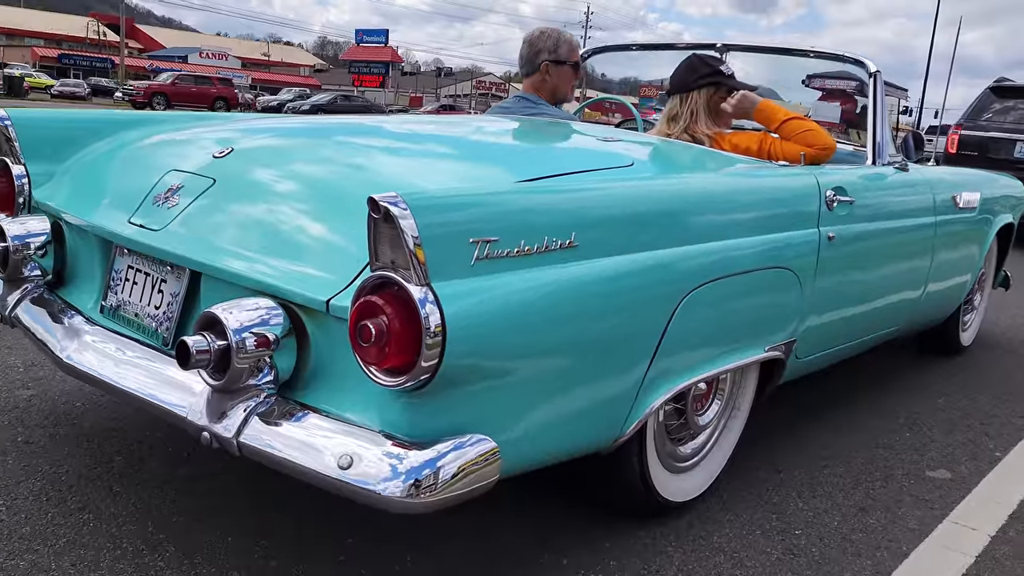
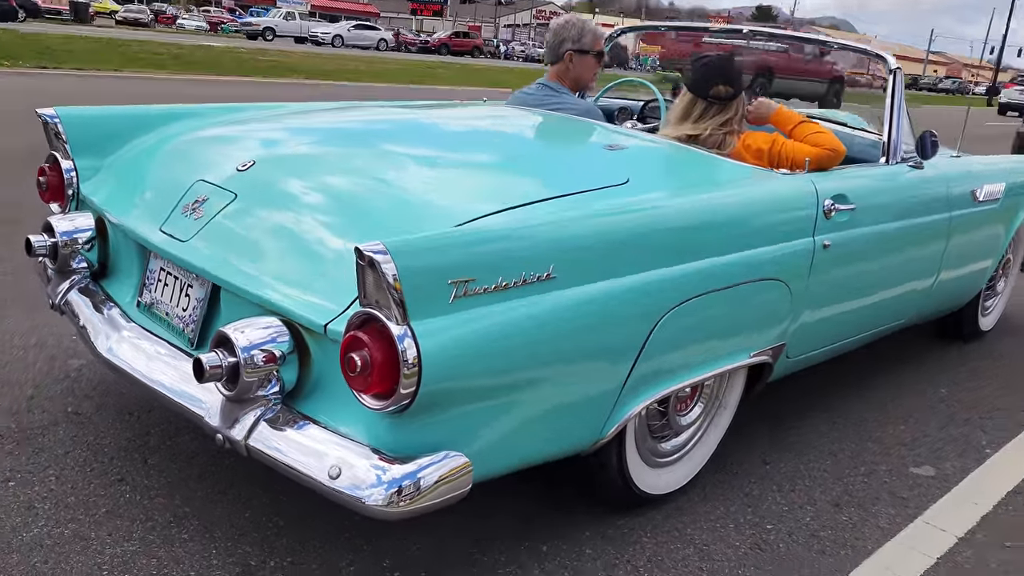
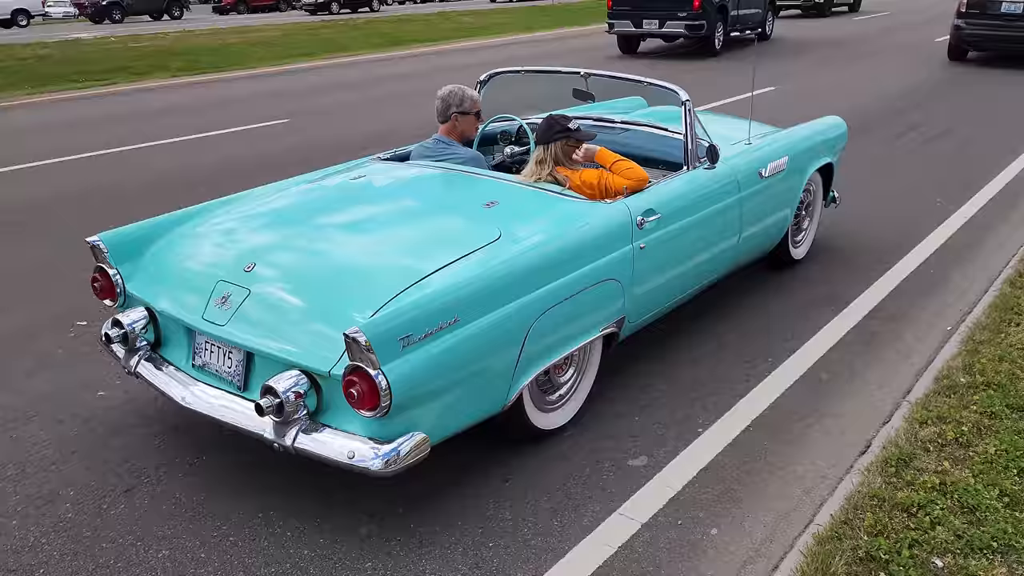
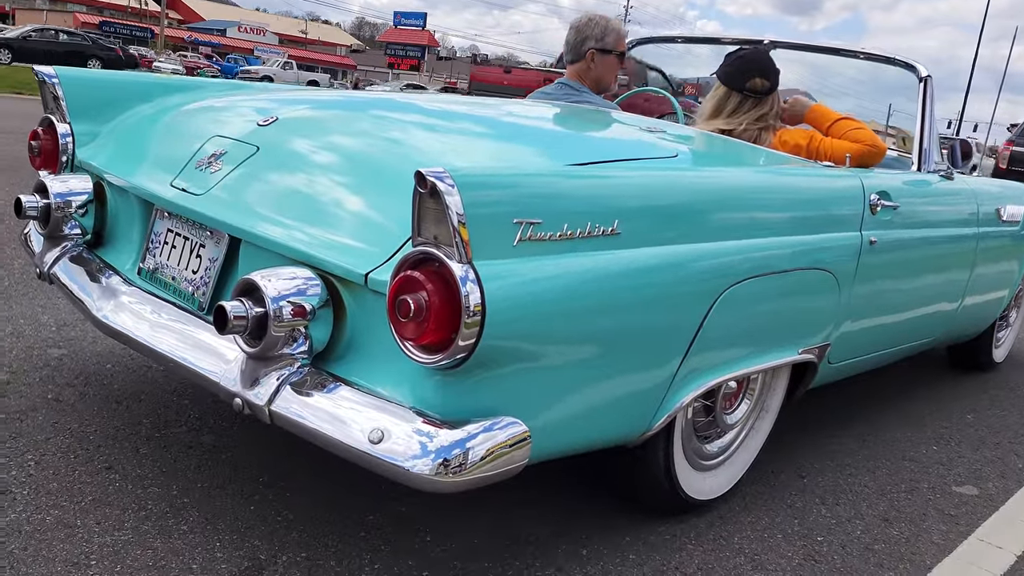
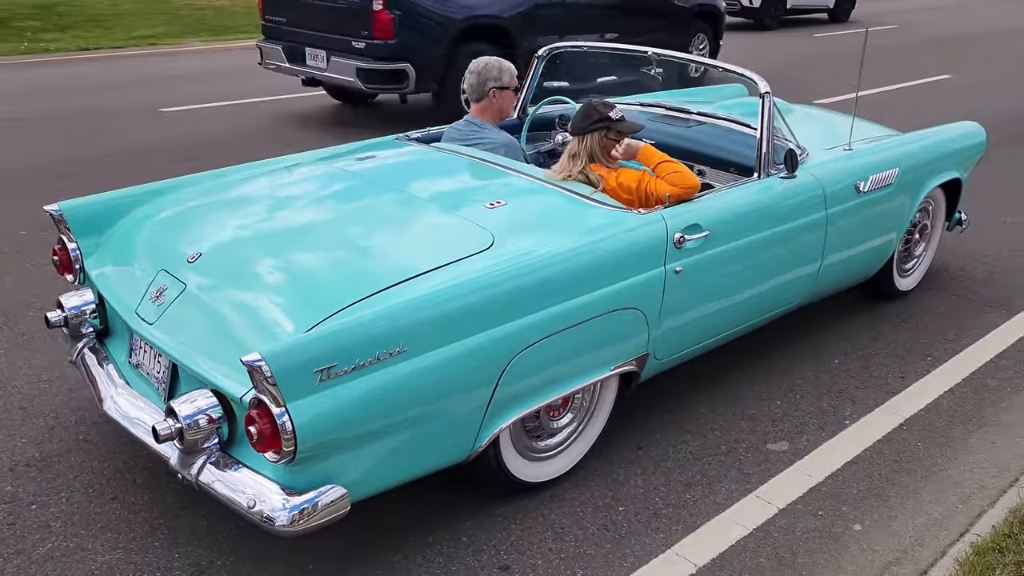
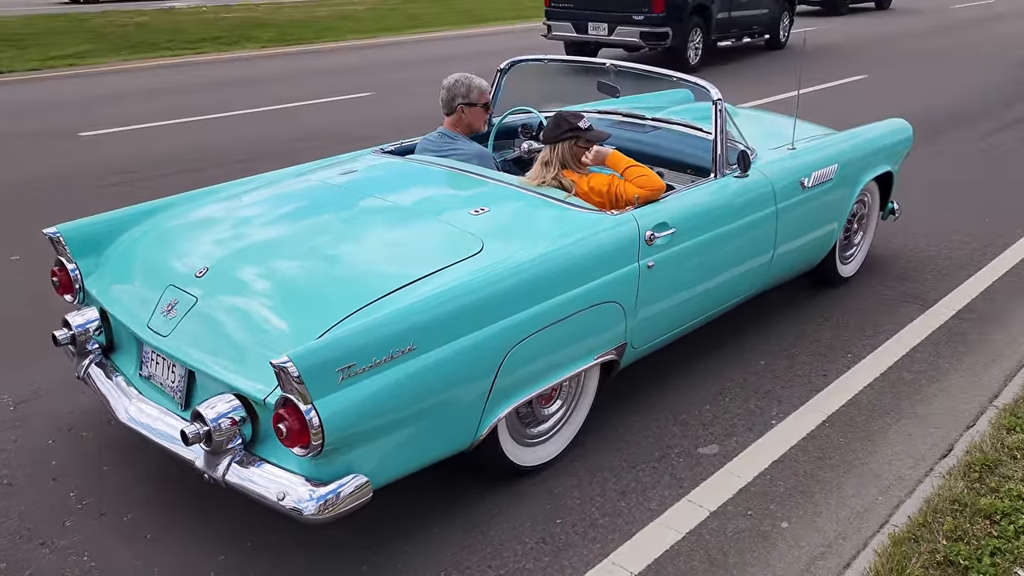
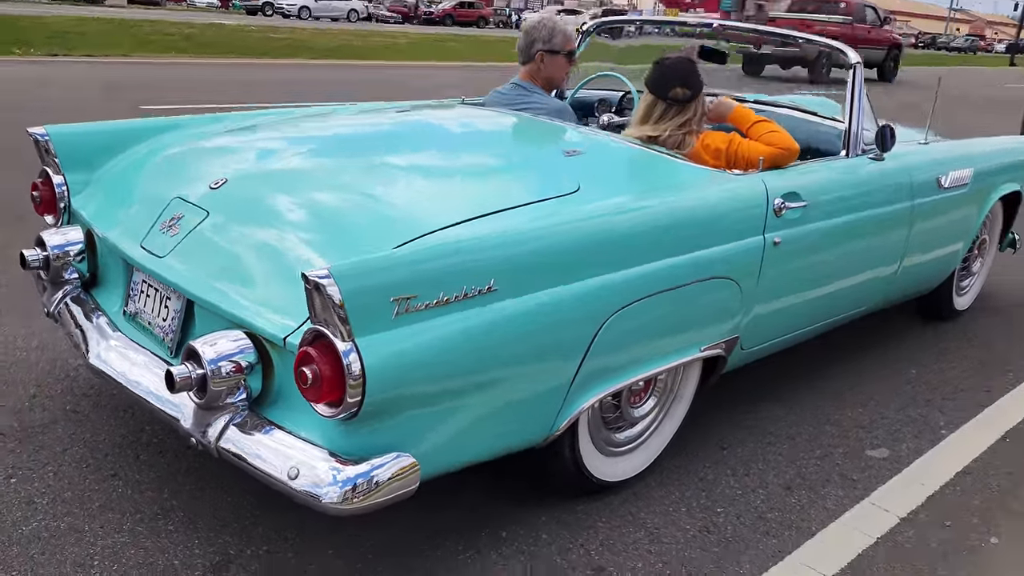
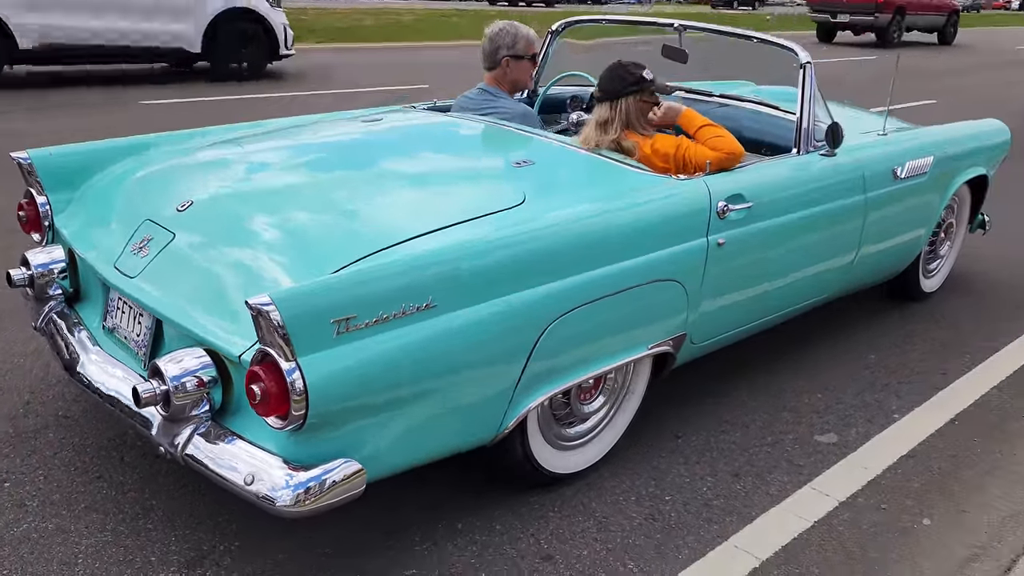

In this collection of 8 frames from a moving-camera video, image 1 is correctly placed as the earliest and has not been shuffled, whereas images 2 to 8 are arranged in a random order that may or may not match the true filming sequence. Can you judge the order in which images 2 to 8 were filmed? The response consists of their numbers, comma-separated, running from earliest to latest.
4, 2, 7, 8, 5, 6, 3
